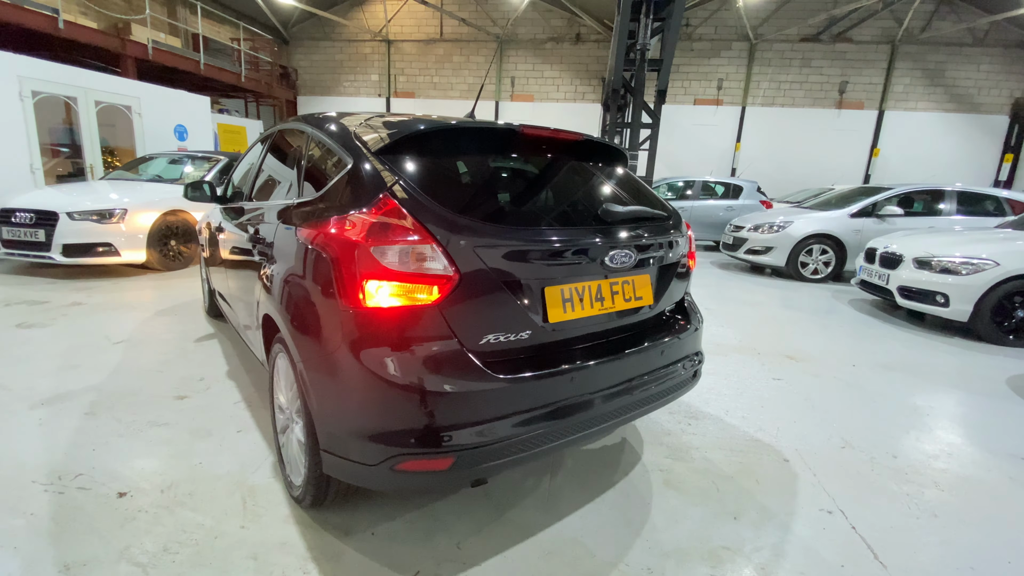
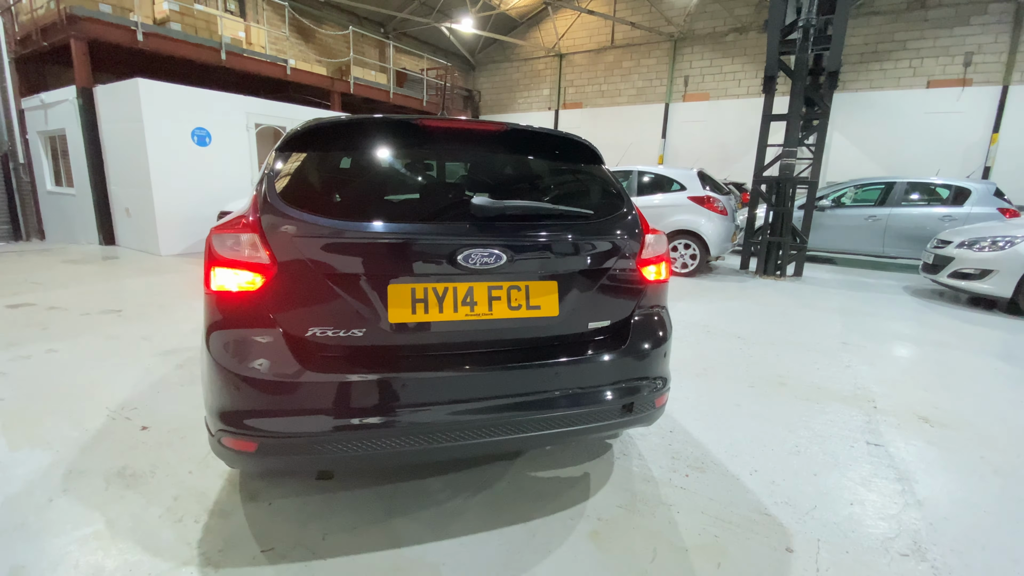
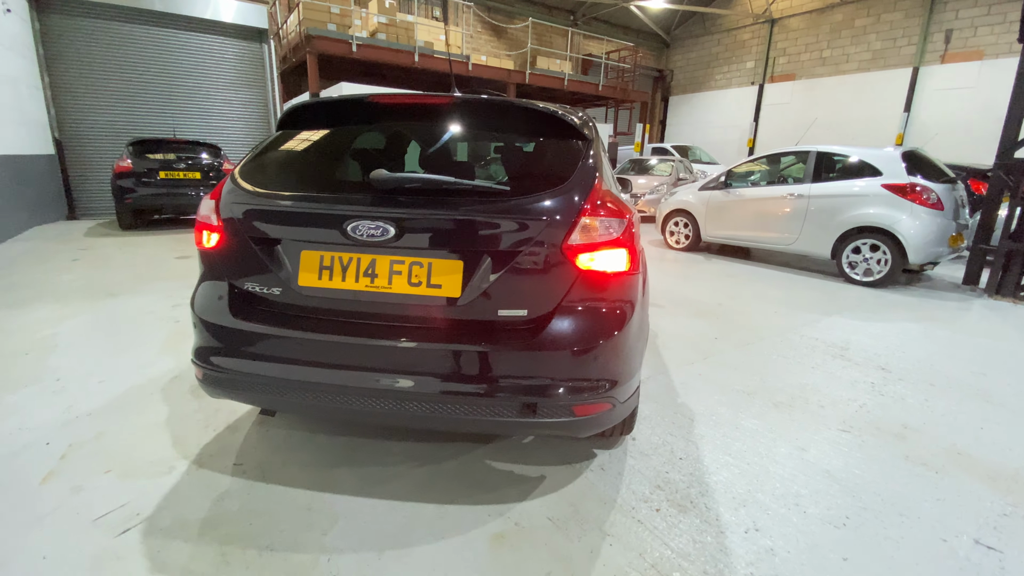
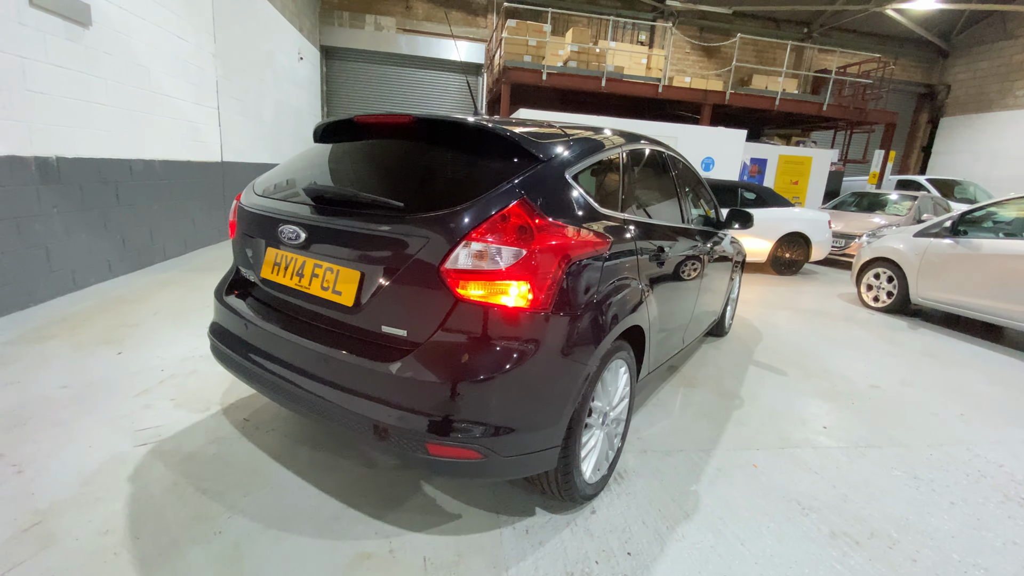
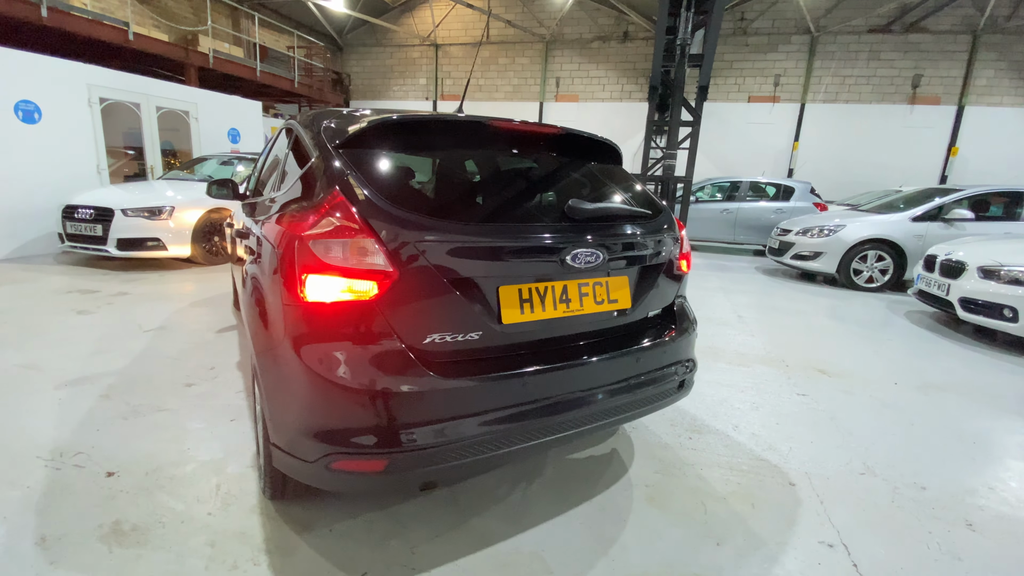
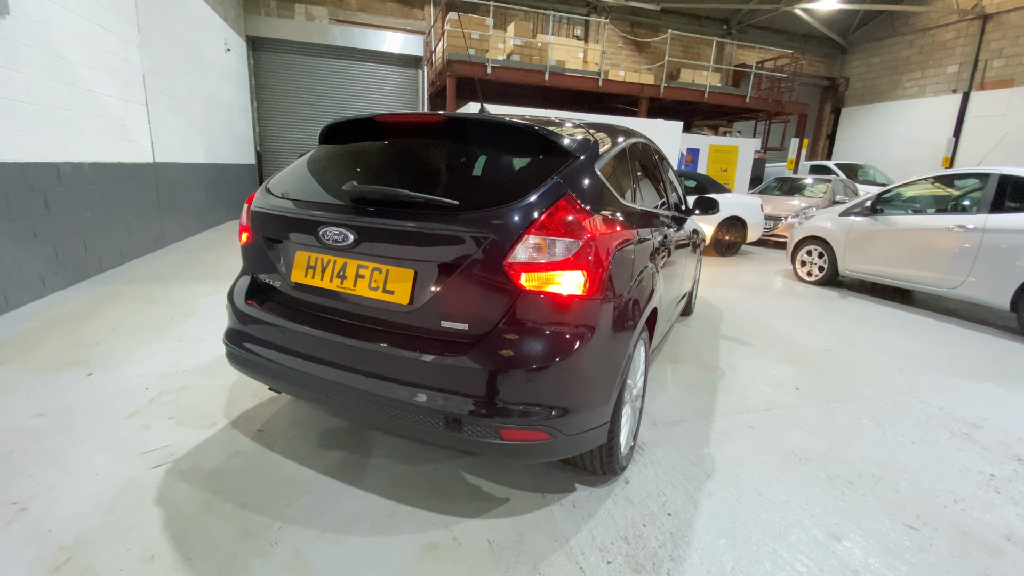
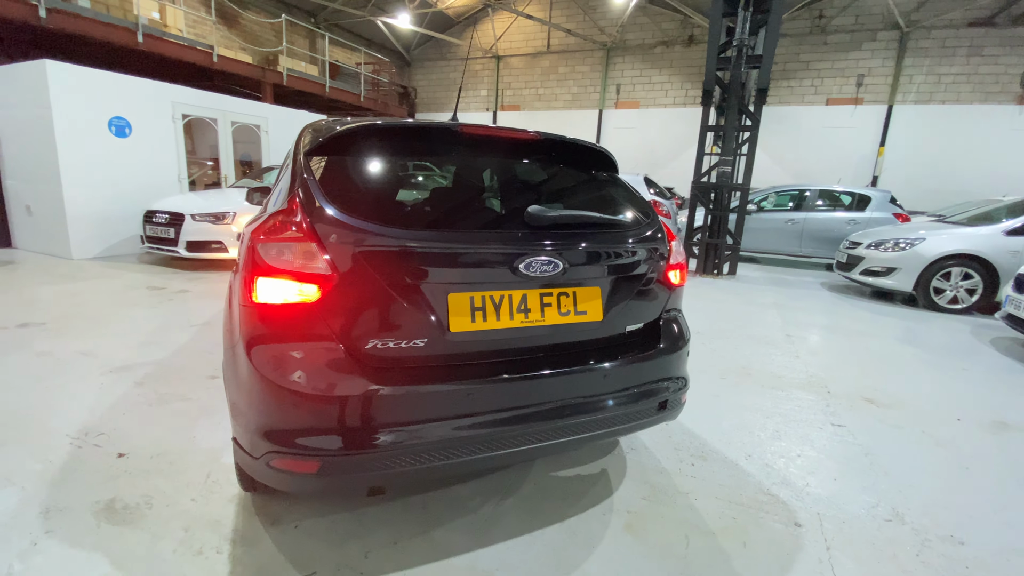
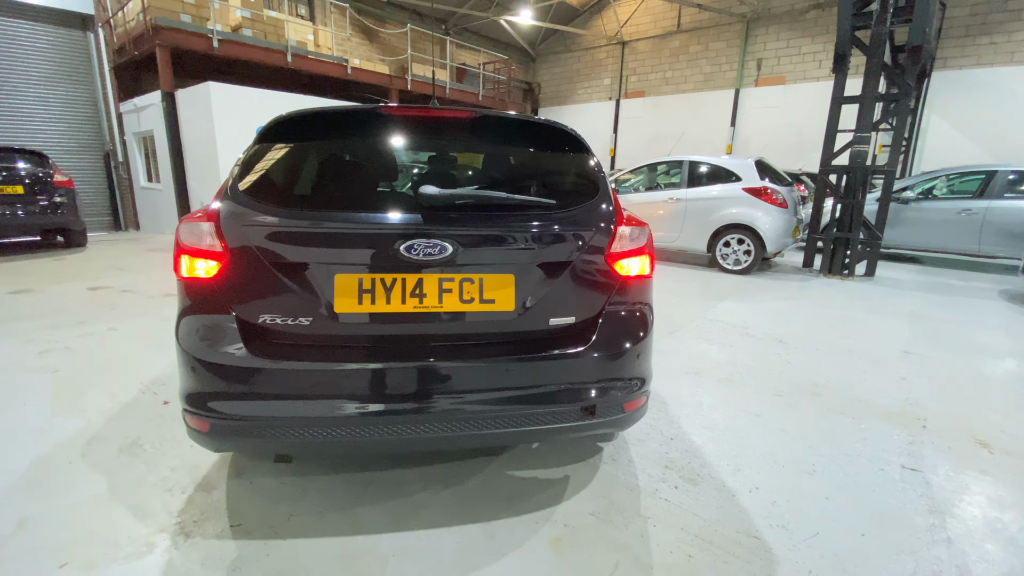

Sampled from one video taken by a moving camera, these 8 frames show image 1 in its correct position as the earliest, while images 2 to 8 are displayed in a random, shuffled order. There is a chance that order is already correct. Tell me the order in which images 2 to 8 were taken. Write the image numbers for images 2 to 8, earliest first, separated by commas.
5, 7, 2, 8, 3, 6, 4
